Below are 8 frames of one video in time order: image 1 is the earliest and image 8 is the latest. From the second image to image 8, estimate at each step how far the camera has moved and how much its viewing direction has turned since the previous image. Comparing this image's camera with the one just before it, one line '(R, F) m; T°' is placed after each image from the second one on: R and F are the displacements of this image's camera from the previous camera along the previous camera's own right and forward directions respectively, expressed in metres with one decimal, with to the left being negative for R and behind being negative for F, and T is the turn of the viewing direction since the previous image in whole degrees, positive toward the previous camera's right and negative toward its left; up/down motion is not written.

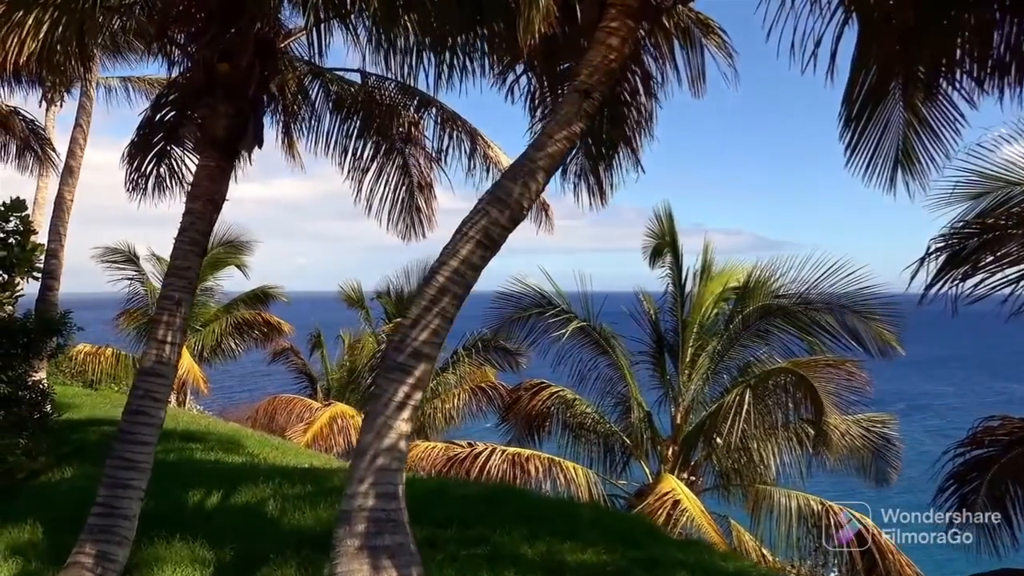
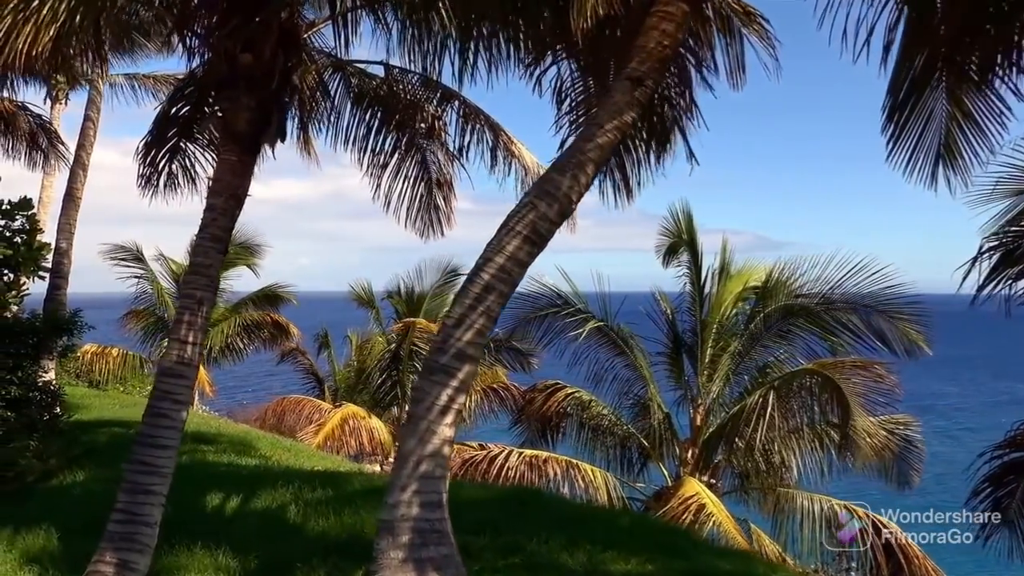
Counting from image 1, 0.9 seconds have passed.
(-0.2, +0.2) m; 0°
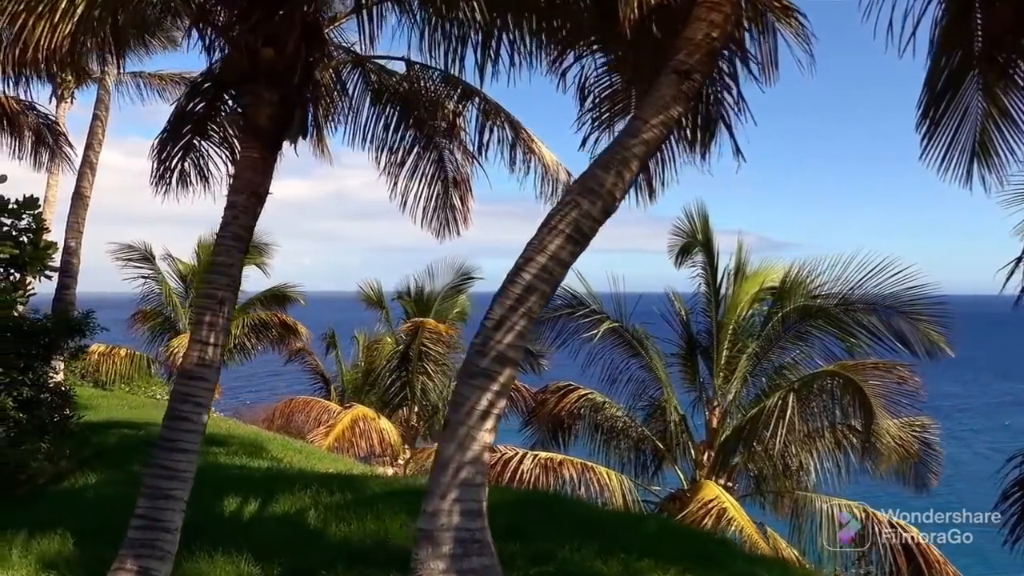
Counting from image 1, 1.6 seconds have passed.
(-0.2, +0.1) m; 0°
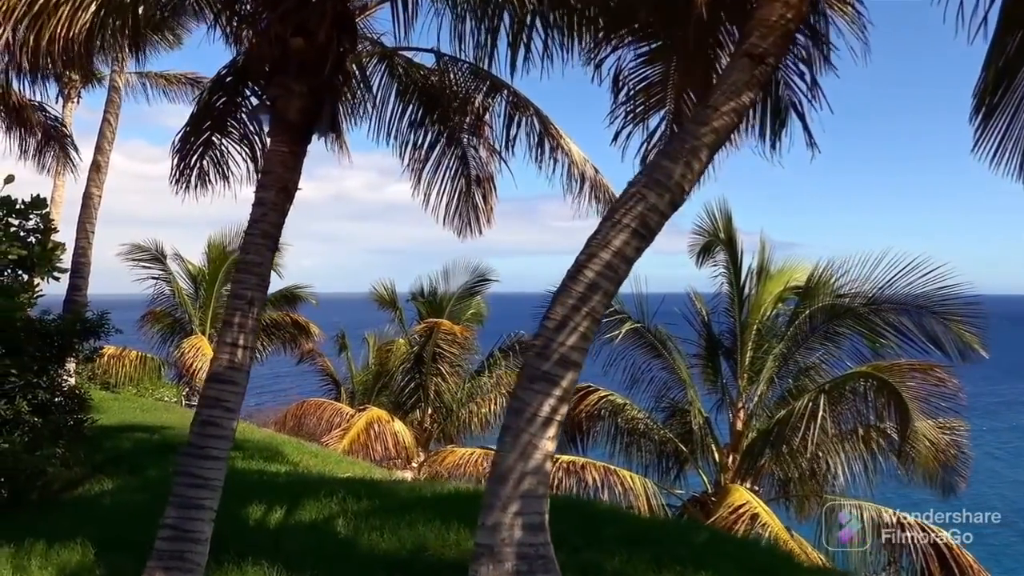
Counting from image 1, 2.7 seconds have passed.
(-0.2, +0.2) m; 0°
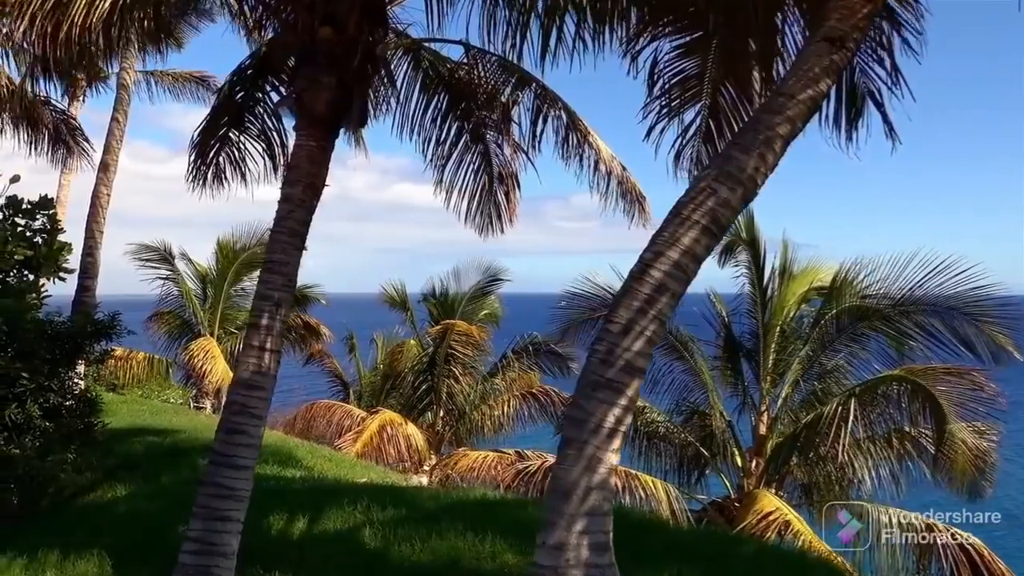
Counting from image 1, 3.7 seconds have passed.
(-0.2, +0.2) m; 0°
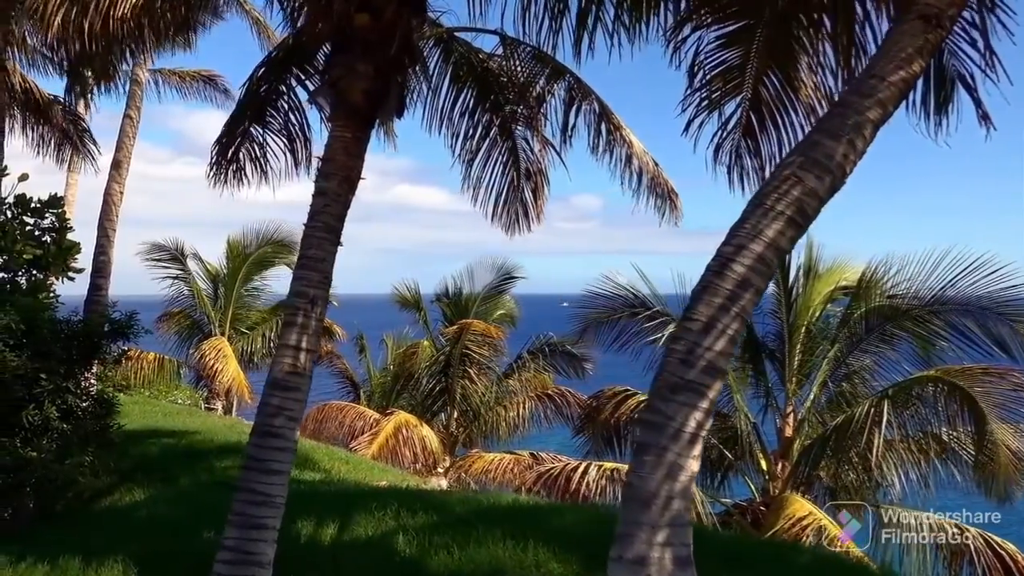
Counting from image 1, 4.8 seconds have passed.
(-0.2, +0.2) m; 0°
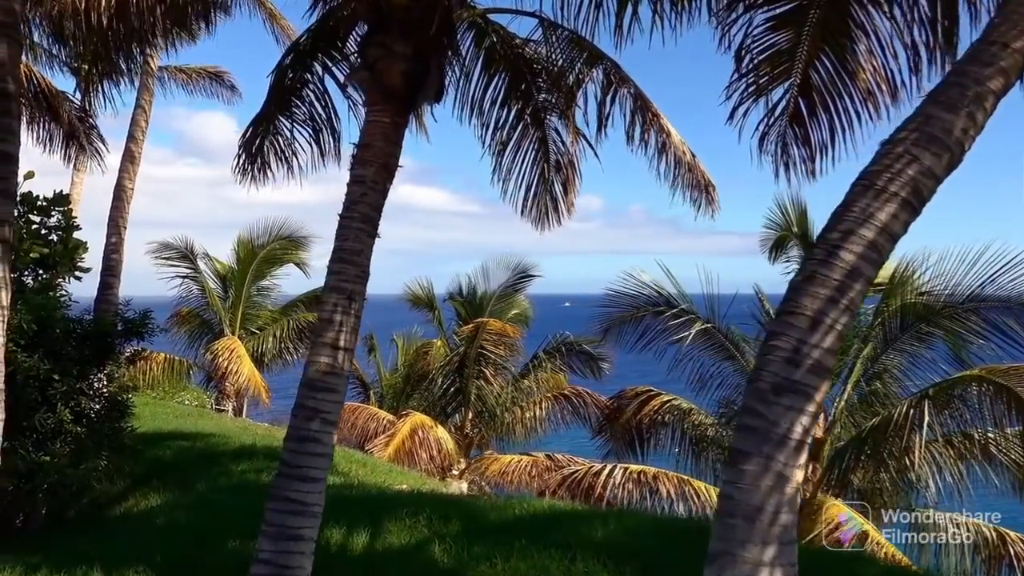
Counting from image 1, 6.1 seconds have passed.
(-0.2, +0.3) m; 0°
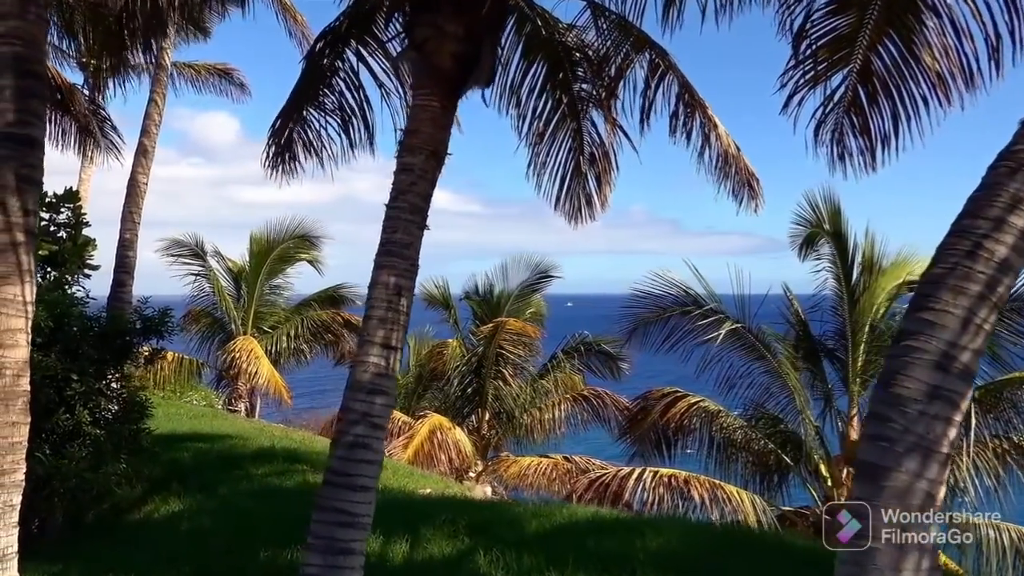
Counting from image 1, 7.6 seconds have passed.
(-0.3, +0.3) m; 0°
